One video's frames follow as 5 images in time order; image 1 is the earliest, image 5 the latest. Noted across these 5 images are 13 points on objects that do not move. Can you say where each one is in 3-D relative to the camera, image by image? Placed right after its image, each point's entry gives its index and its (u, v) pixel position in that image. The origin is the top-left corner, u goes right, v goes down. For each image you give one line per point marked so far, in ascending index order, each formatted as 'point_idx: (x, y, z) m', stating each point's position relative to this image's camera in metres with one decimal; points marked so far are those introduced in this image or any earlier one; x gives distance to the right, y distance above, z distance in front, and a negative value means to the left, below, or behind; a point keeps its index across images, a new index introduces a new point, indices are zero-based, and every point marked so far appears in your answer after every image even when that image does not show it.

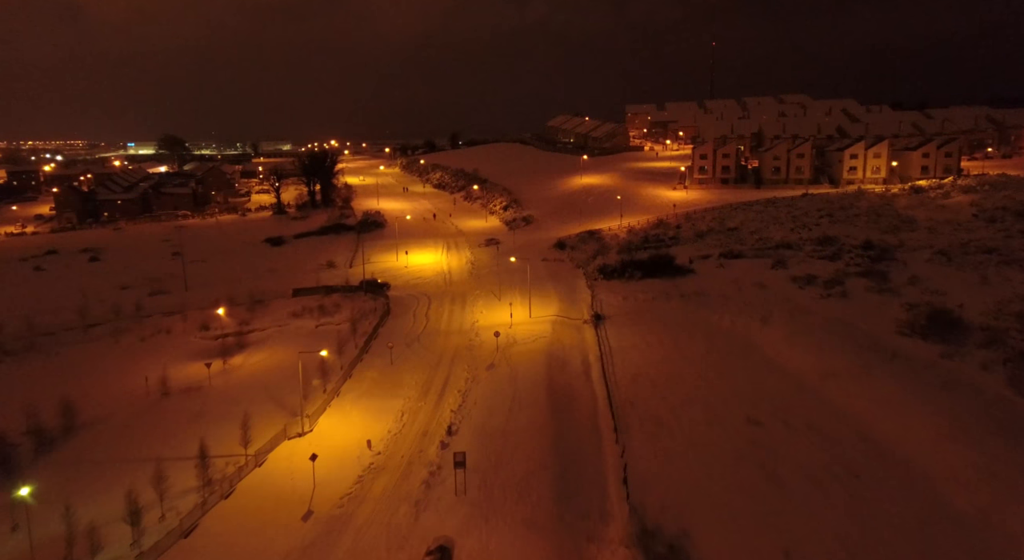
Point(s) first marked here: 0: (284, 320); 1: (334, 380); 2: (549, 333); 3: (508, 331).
0: (-6.3, -1.1, +18.3) m
1: (-3.8, -2.1, +13.8) m
2: (+0.9, -1.3, +16.3) m
3: (-0.1, -1.3, +16.5) m
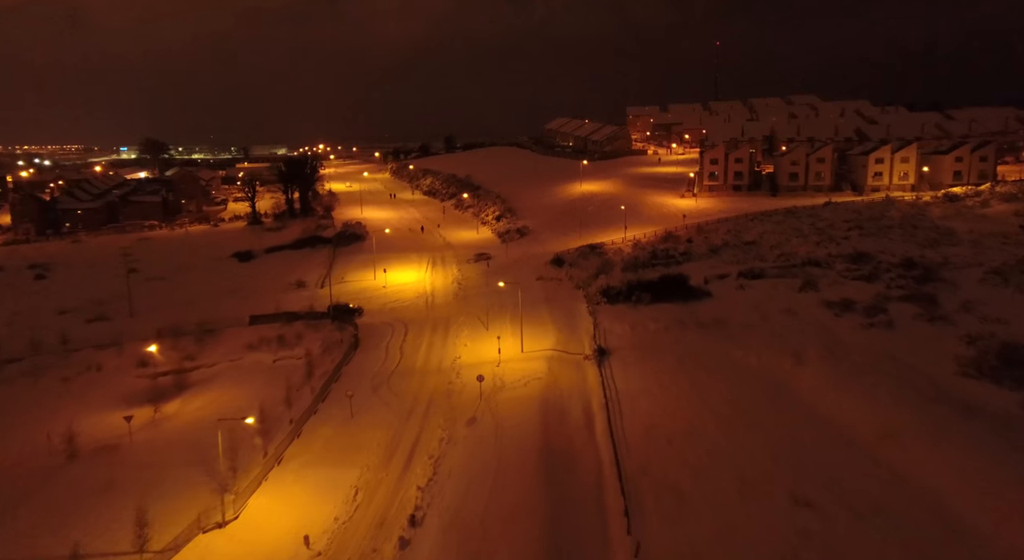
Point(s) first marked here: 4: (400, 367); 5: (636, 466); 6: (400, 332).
0: (-6.6, -1.8, +15.7) m
1: (-4.0, -2.8, +11.2) m
2: (+0.6, -2.0, +13.7) m
3: (-0.4, -1.9, +13.9) m
4: (-2.4, -1.9, +14.3) m
5: (+2.0, -3.0, +10.7) m
6: (-2.8, -1.3, +16.6) m
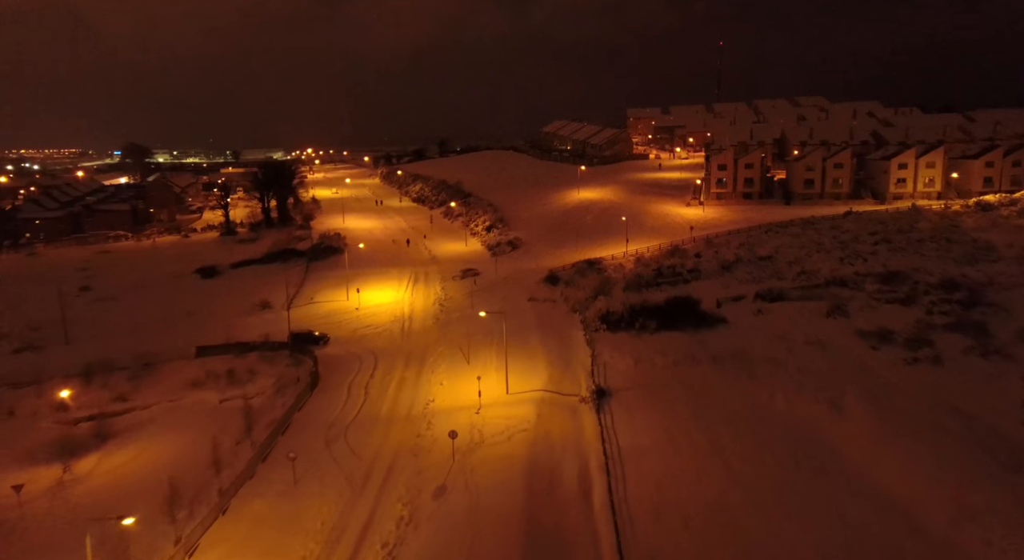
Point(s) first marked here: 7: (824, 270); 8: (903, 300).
0: (-6.9, -2.4, +13.5) m
1: (-4.3, -3.3, +9.0) m
2: (+0.3, -2.5, +11.5) m
3: (-0.7, -2.5, +11.7) m
4: (-2.8, -2.5, +12.1) m
5: (+1.7, -3.6, +8.4) m
6: (-3.2, -1.9, +14.4) m
7: (+8.5, +0.3, +17.9) m
8: (+9.4, -0.5, +15.6) m
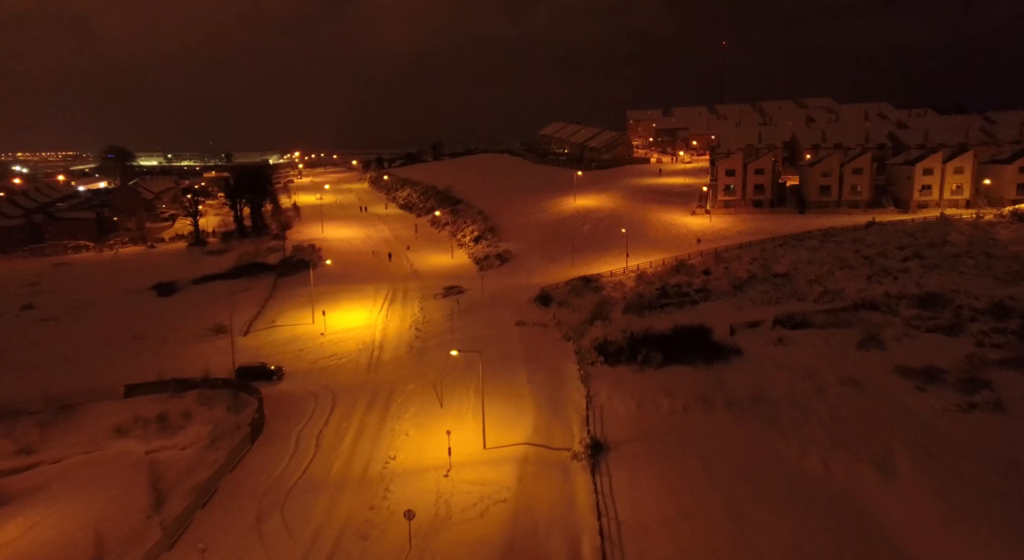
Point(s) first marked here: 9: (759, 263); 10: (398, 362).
0: (-7.3, -2.9, +11.3) m
1: (-4.7, -3.8, +6.9) m
2: (-0.1, -3.0, +9.4) m
3: (-1.1, -3.0, +9.6) m
4: (-3.1, -3.0, +10.0) m
5: (+1.3, -4.1, +6.3) m
6: (-3.5, -2.4, +12.2) m
7: (+8.2, -0.2, +15.8) m
8: (+9.0, -1.0, +13.5) m
9: (+6.6, +0.4, +17.6) m
10: (-2.5, -1.8, +14.4) m
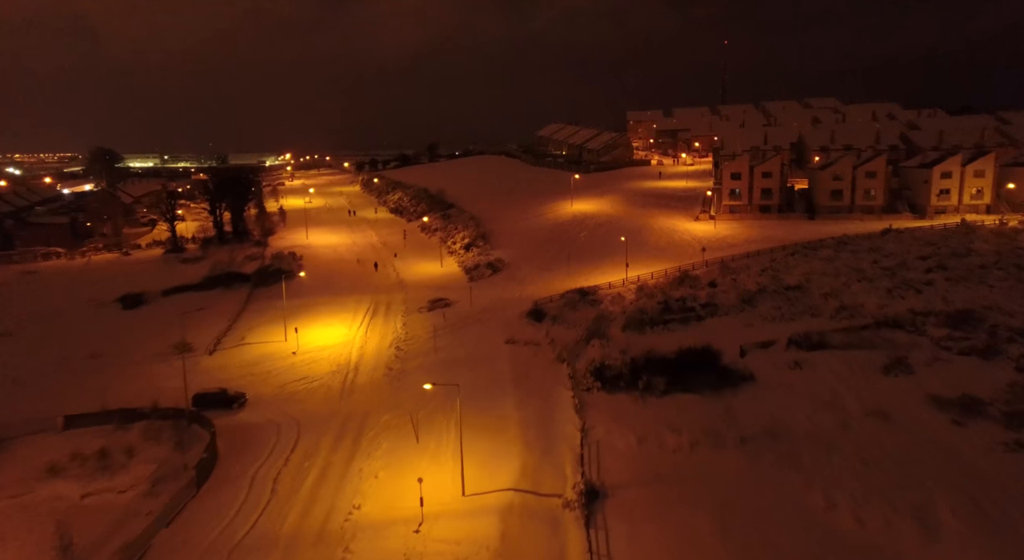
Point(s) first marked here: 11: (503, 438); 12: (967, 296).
0: (-7.5, -3.2, +10.0) m
1: (-4.9, -4.1, +5.5) m
2: (-0.3, -3.3, +8.0) m
3: (-1.3, -3.3, +8.2) m
4: (-3.4, -3.3, +8.6) m
5: (+1.1, -4.4, +5.0) m
6: (-3.8, -2.7, +10.9) m
7: (+7.9, -0.6, +14.4) m
8: (+8.7, -1.3, +12.2) m
9: (+6.4, +0.1, +16.2) m
10: (-2.8, -2.1, +13.0) m
11: (-0.2, -2.5, +10.6) m
12: (+10.1, -0.3, +14.5) m
